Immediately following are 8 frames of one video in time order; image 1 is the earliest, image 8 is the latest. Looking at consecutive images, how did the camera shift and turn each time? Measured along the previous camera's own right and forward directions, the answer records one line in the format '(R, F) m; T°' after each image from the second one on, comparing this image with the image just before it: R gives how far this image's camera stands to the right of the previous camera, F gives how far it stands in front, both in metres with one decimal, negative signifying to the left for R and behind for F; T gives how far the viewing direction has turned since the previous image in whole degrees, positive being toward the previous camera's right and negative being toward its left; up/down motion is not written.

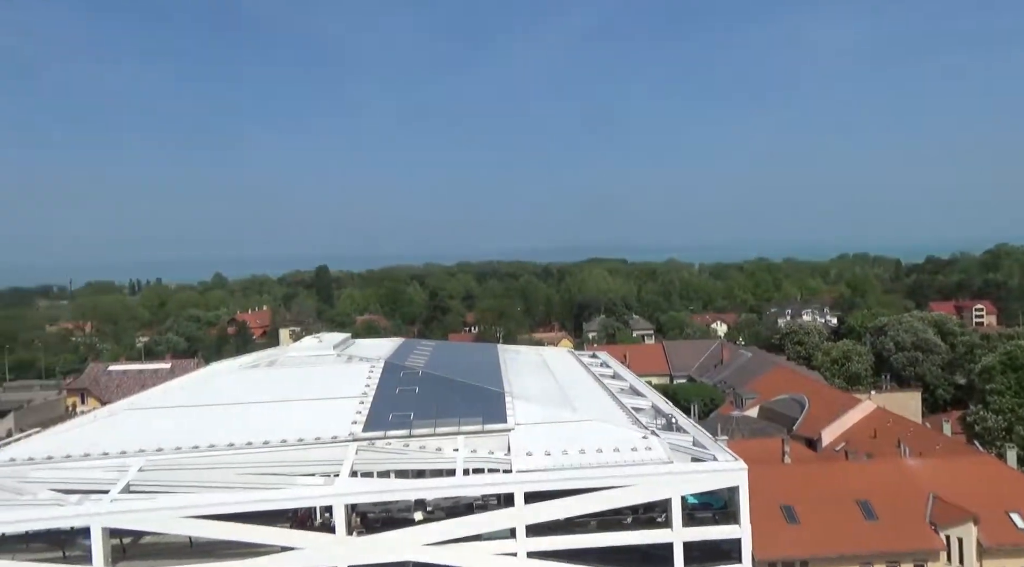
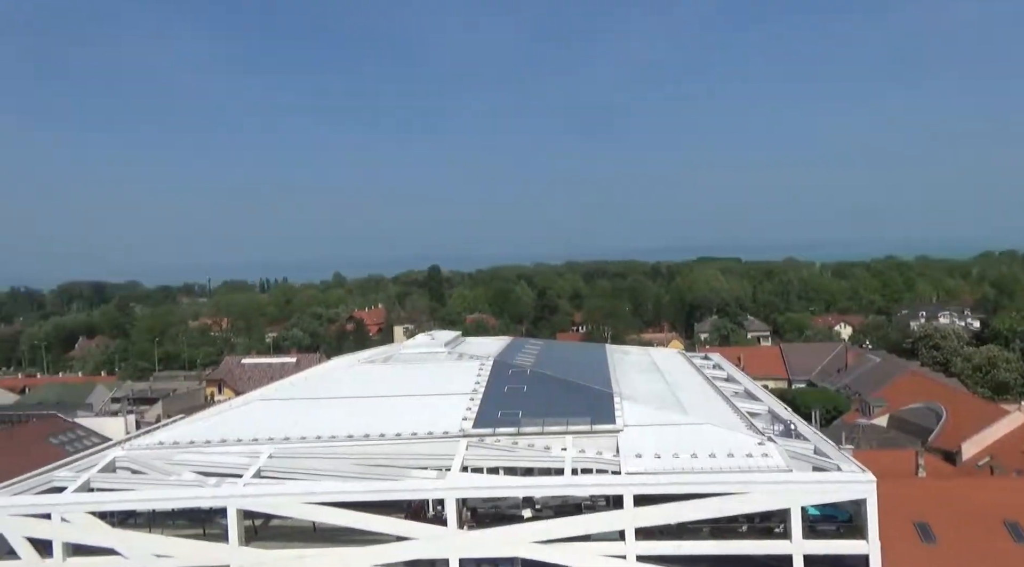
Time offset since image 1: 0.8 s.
(0.0, +0.1) m; -8°
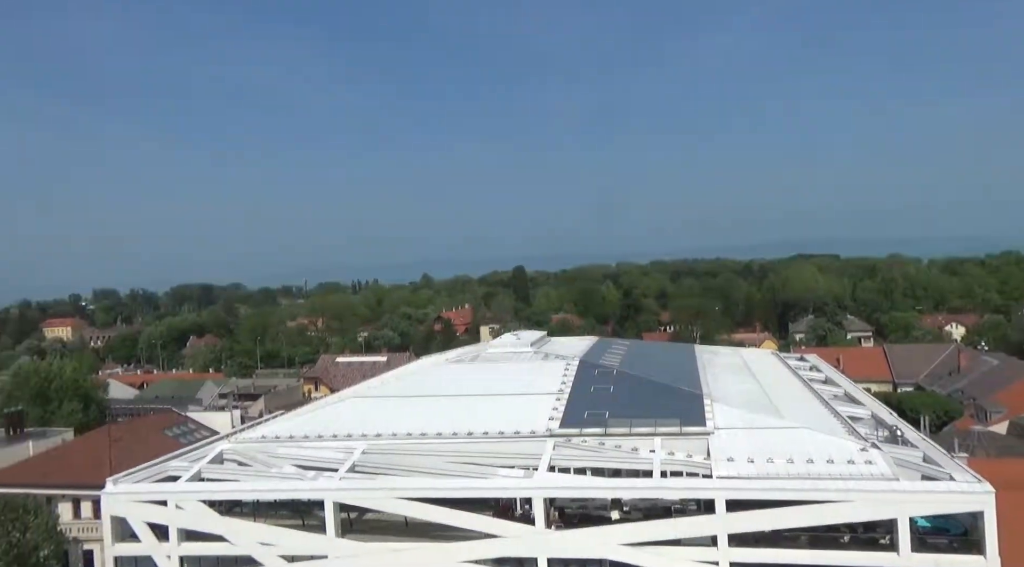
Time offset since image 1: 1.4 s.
(0.0, +0.1) m; -6°
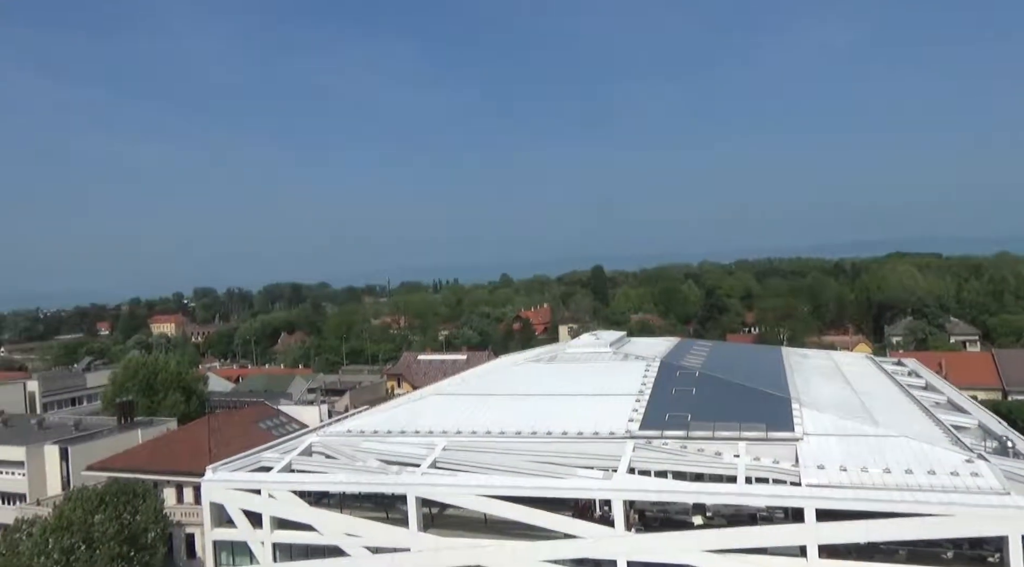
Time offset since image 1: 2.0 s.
(0.0, +0.2) m; -5°
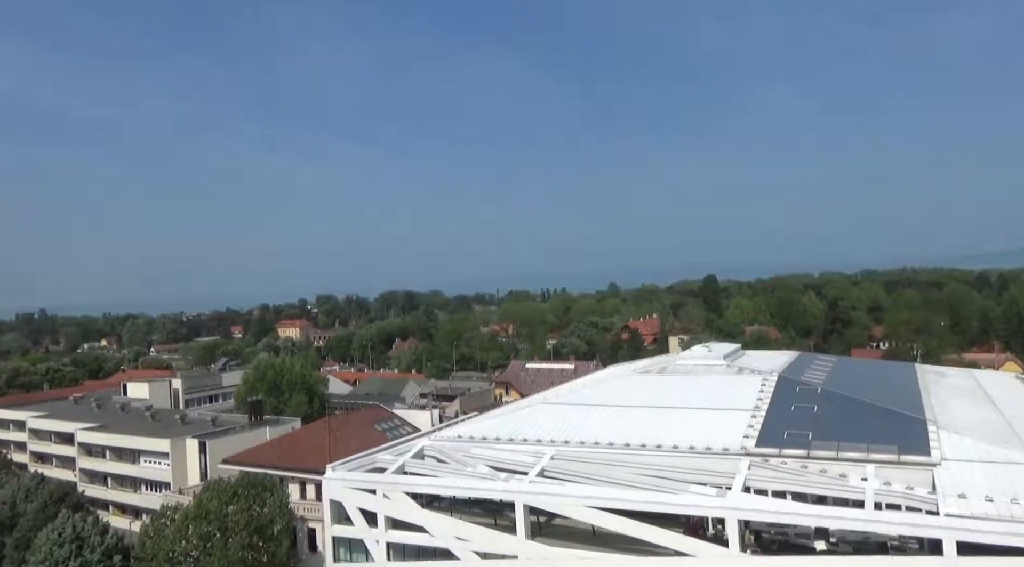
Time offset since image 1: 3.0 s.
(-0.1, +0.3) m; -7°
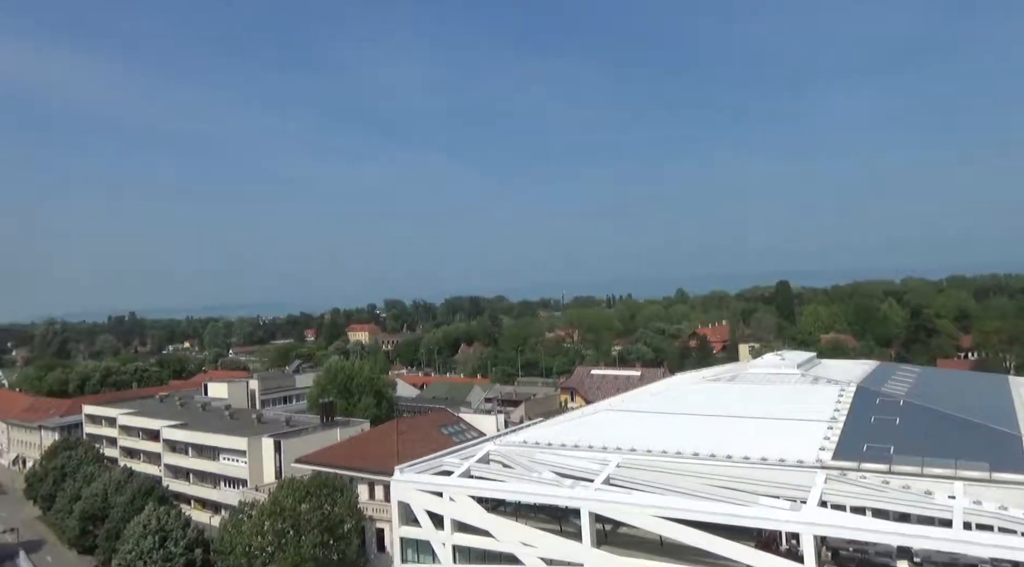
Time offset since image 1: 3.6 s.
(0.0, +0.3) m; -5°
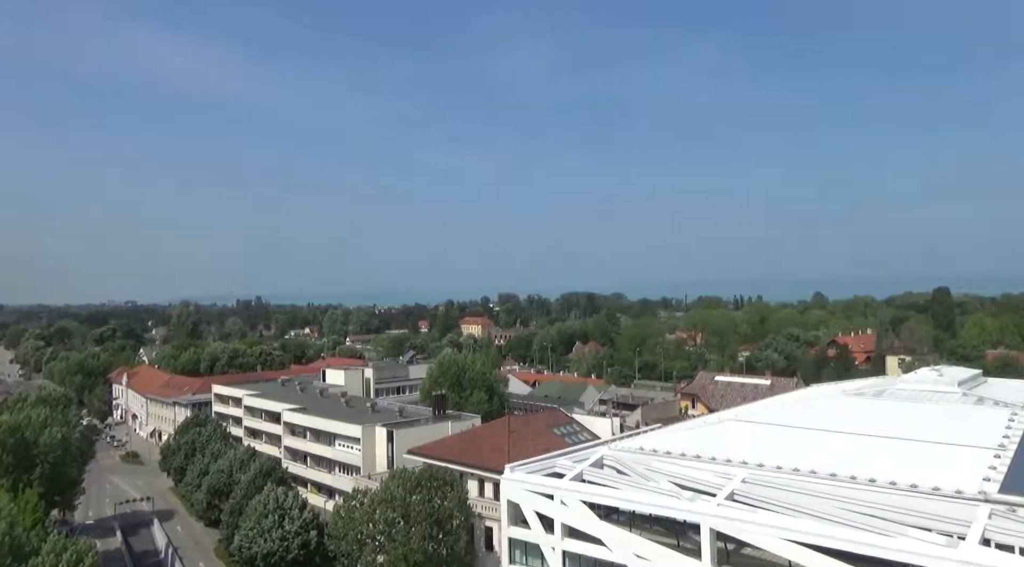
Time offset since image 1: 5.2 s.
(+1.0, +3.3) m; -9°
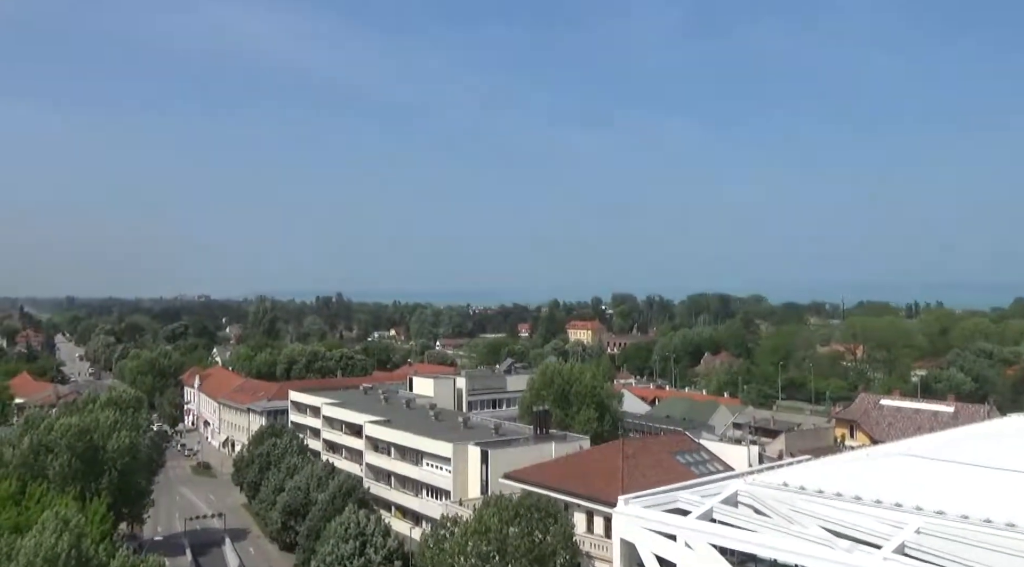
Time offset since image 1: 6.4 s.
(+1.0, +11.6) m; -9°
